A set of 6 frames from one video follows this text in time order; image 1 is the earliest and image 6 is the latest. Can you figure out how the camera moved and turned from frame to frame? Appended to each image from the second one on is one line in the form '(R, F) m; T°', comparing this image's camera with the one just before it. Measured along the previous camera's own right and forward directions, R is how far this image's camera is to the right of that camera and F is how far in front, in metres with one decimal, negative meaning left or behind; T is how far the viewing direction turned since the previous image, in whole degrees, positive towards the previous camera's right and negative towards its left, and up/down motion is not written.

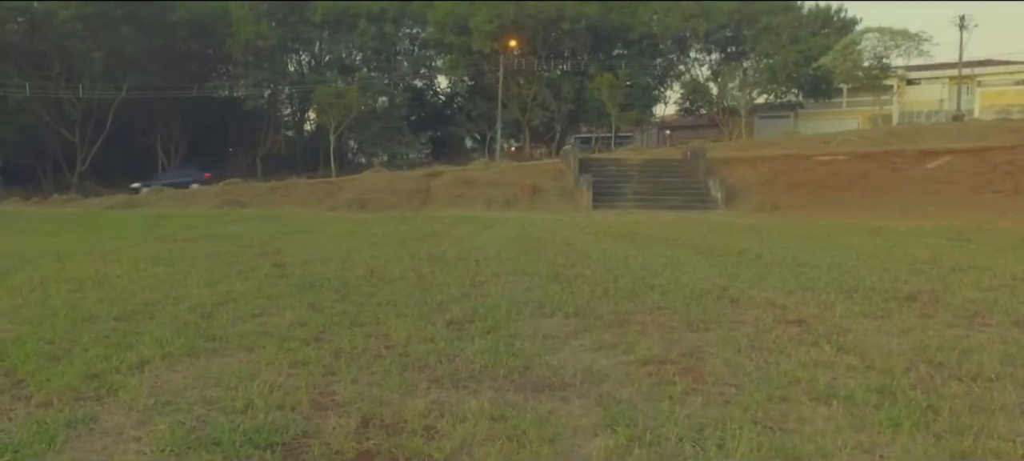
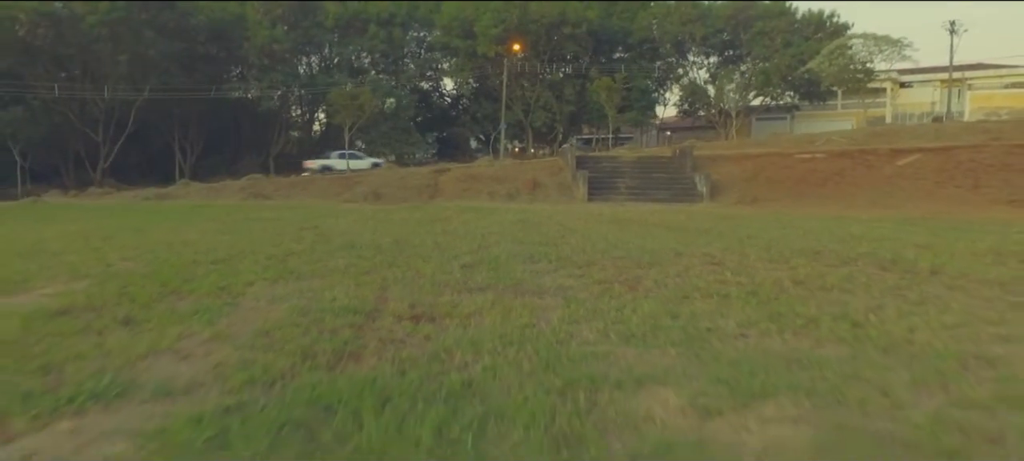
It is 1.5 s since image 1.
(+0.1, -2.1) m; 0°
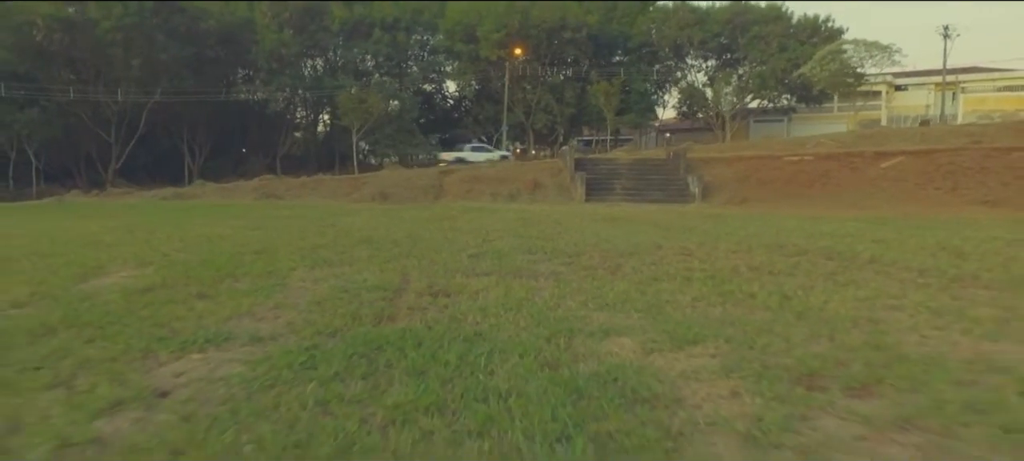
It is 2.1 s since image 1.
(0.0, -1.3) m; 0°
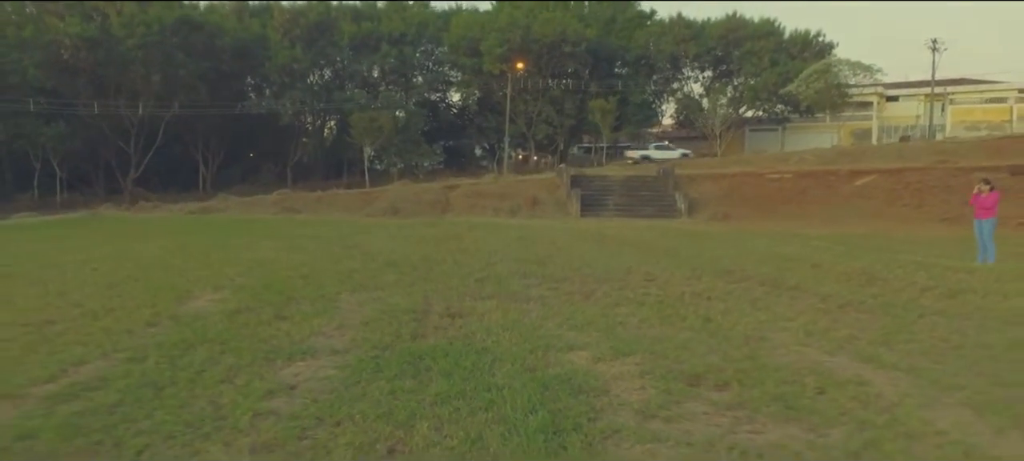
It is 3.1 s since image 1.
(+0.1, -2.3) m; 0°
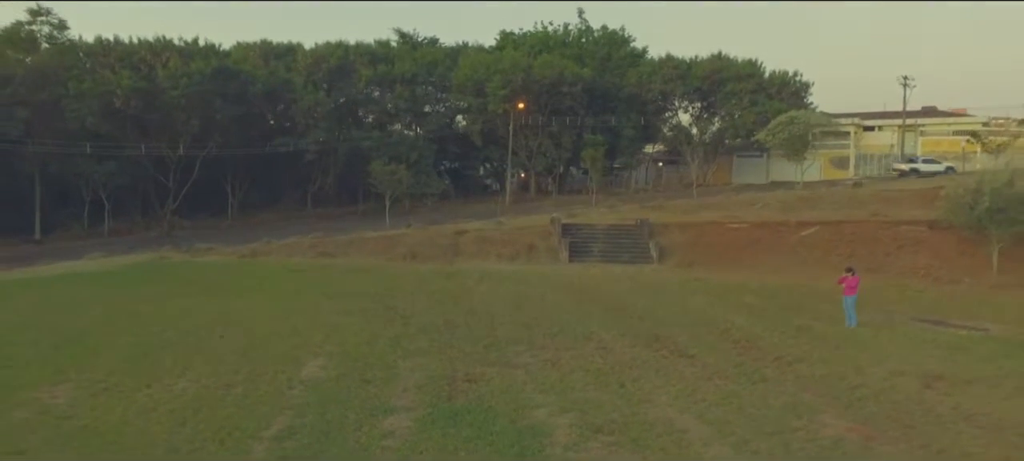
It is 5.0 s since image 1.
(+0.2, -5.6) m; 0°
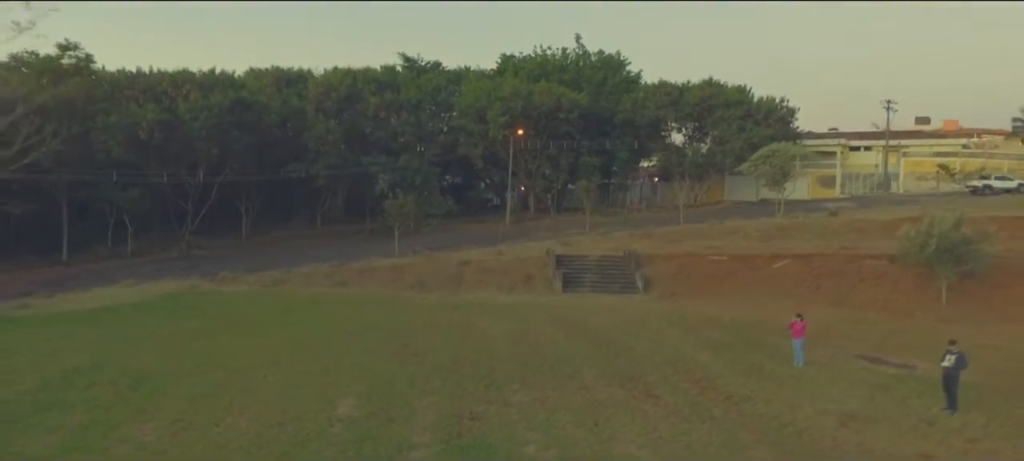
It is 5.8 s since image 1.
(+0.1, -3.4) m; 0°
